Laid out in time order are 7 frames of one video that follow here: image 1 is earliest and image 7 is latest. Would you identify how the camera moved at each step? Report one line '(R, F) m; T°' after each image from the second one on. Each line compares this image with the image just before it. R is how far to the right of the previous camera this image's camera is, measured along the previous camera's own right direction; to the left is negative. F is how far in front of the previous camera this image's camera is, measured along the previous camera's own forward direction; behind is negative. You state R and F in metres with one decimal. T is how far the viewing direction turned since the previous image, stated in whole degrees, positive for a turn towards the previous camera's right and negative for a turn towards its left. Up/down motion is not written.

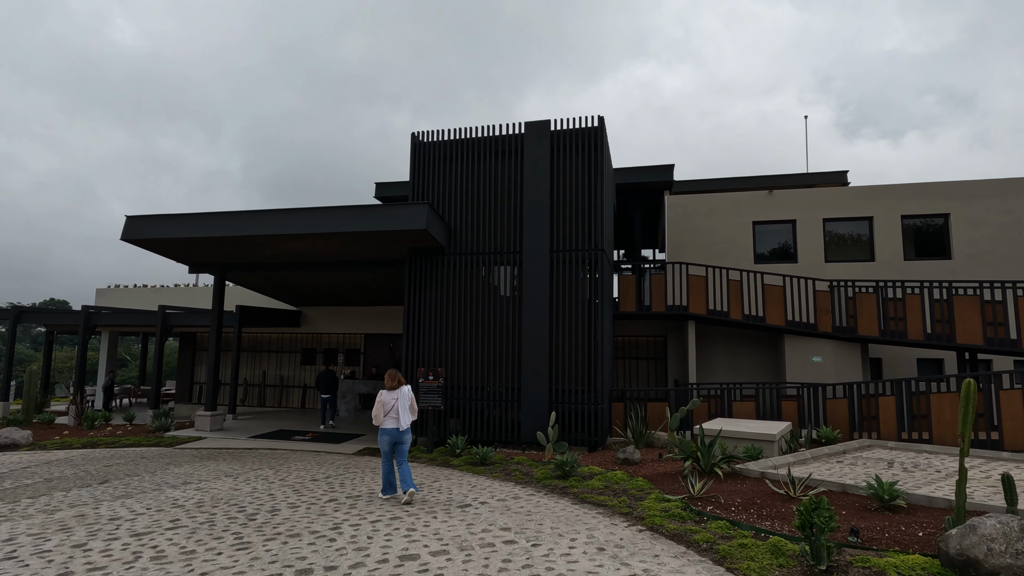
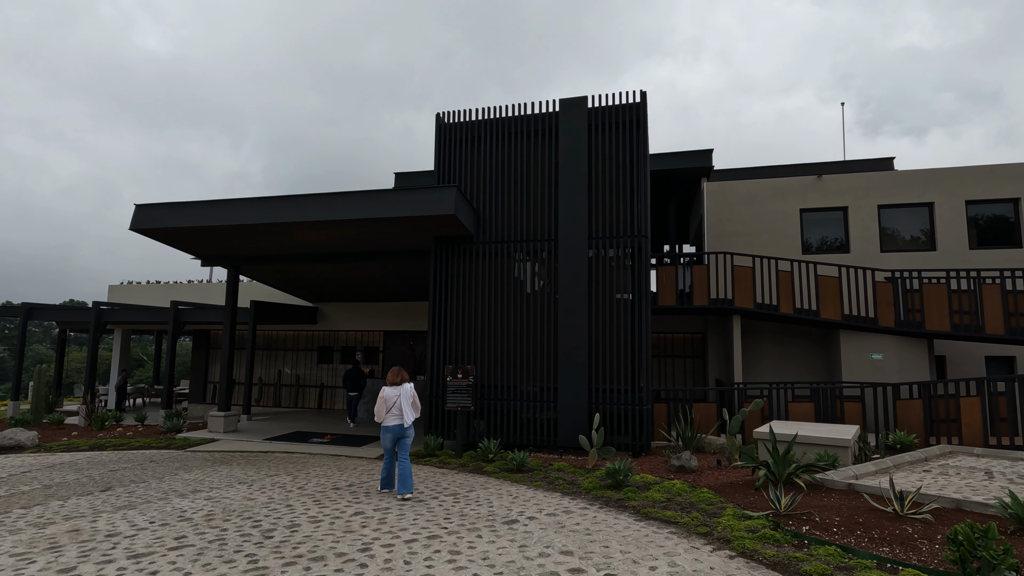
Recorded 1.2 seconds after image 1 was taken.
(-0.4, +0.8) m; -1°
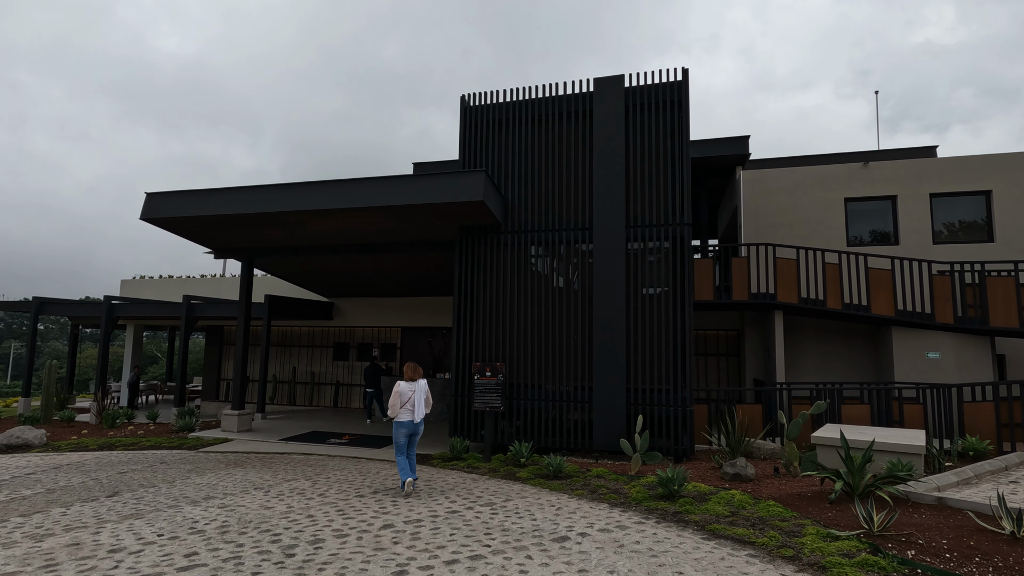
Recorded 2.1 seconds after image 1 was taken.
(-0.3, +0.6) m; -1°
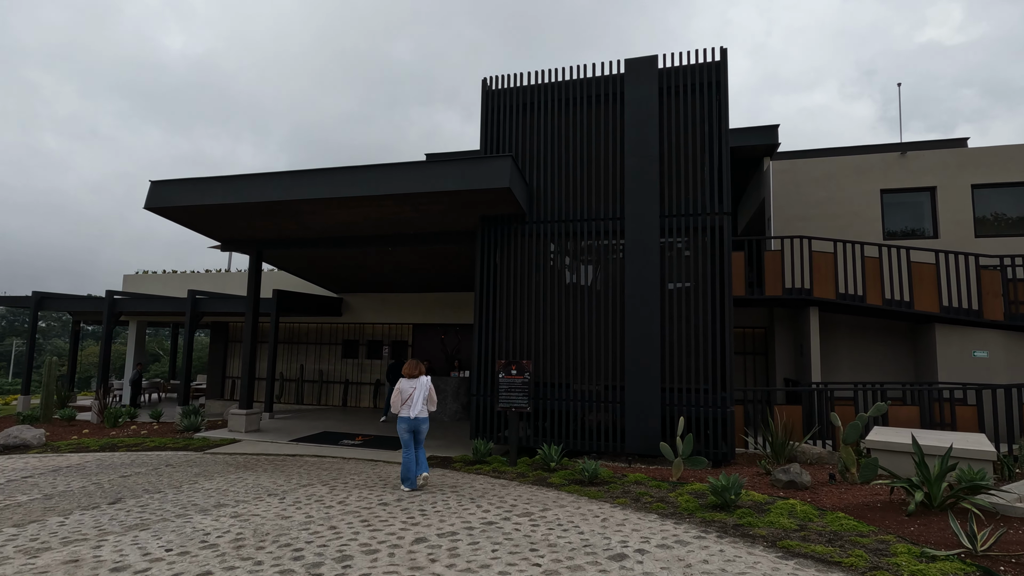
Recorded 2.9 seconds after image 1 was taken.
(-0.4, +0.5) m; 0°
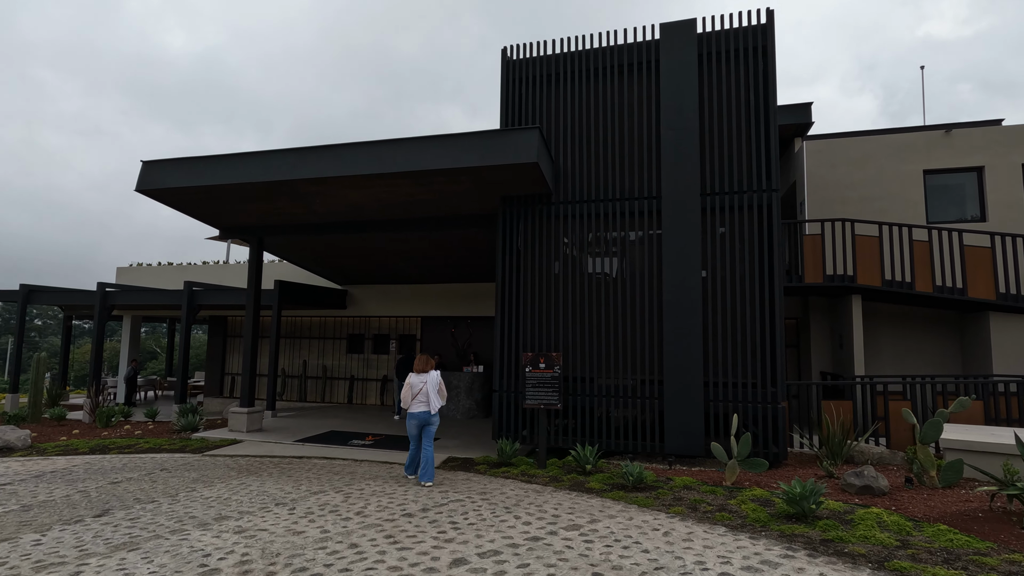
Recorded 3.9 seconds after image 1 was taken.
(-0.4, +0.7) m; 0°
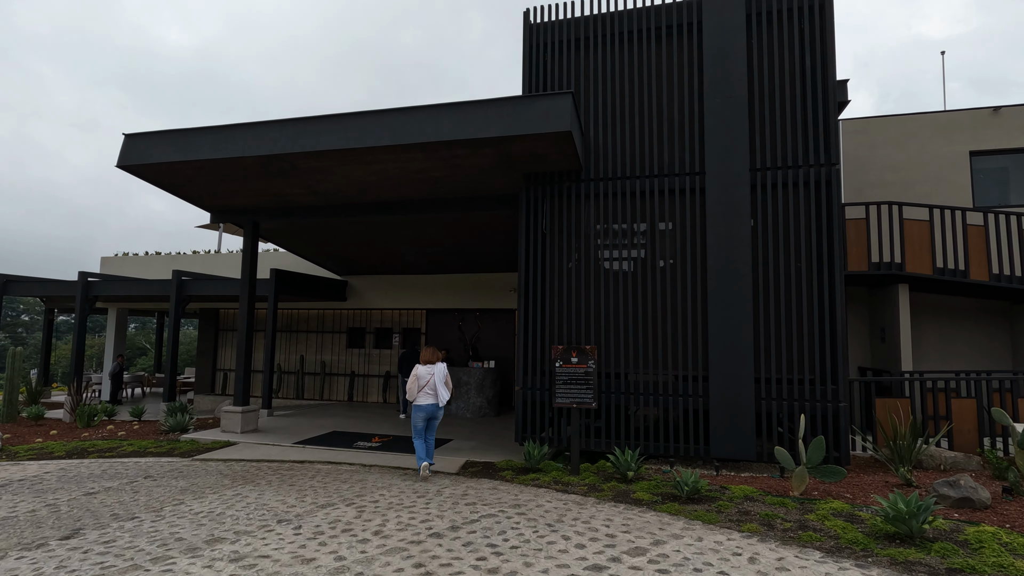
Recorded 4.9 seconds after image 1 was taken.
(-0.4, +0.8) m; +1°
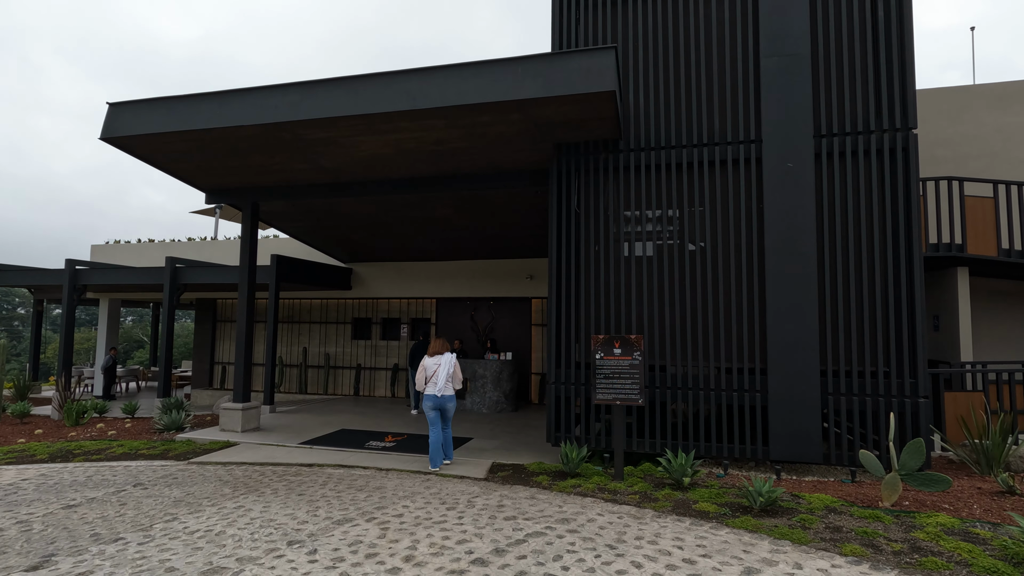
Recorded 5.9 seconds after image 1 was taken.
(-0.4, +0.7) m; 0°
